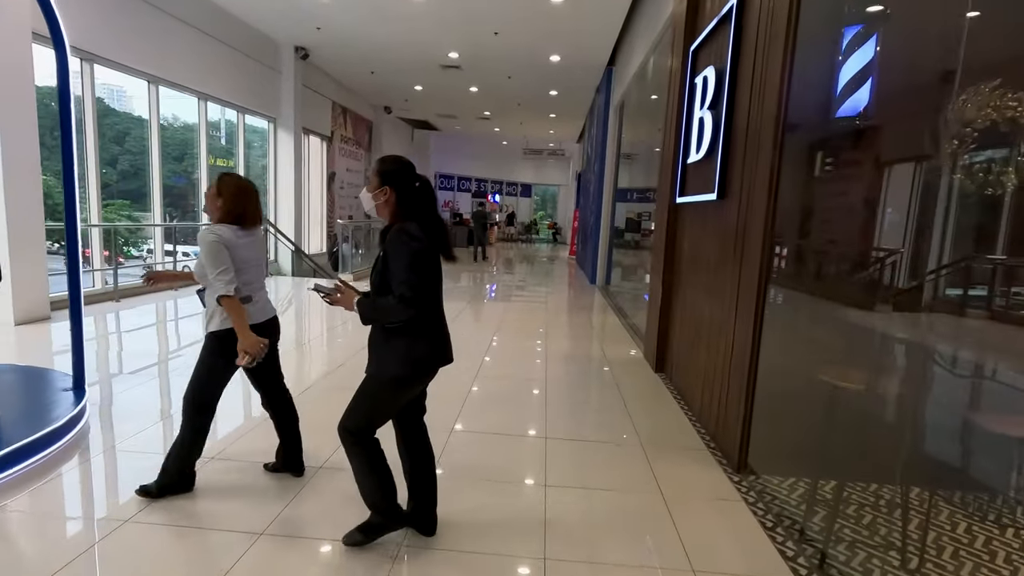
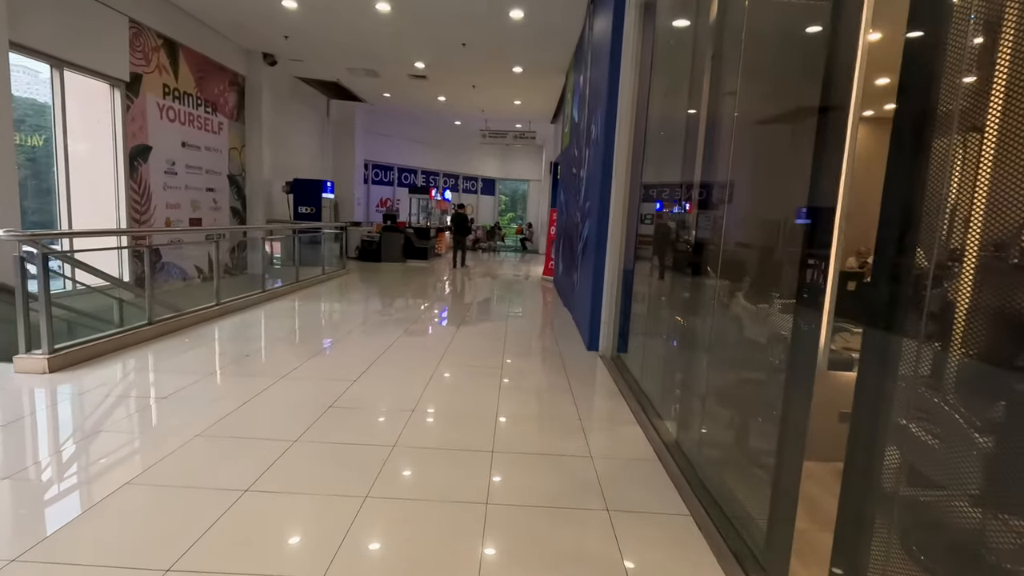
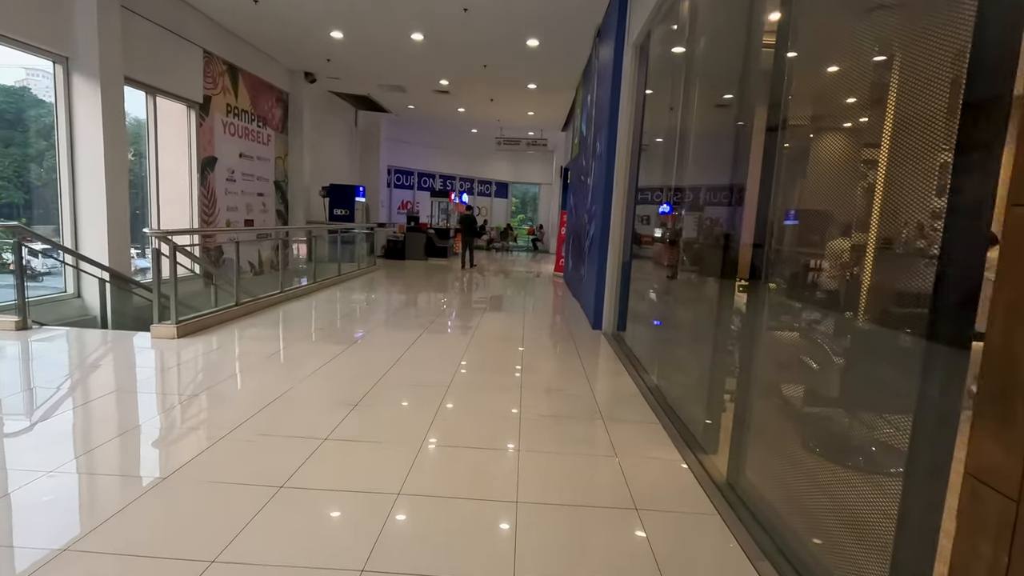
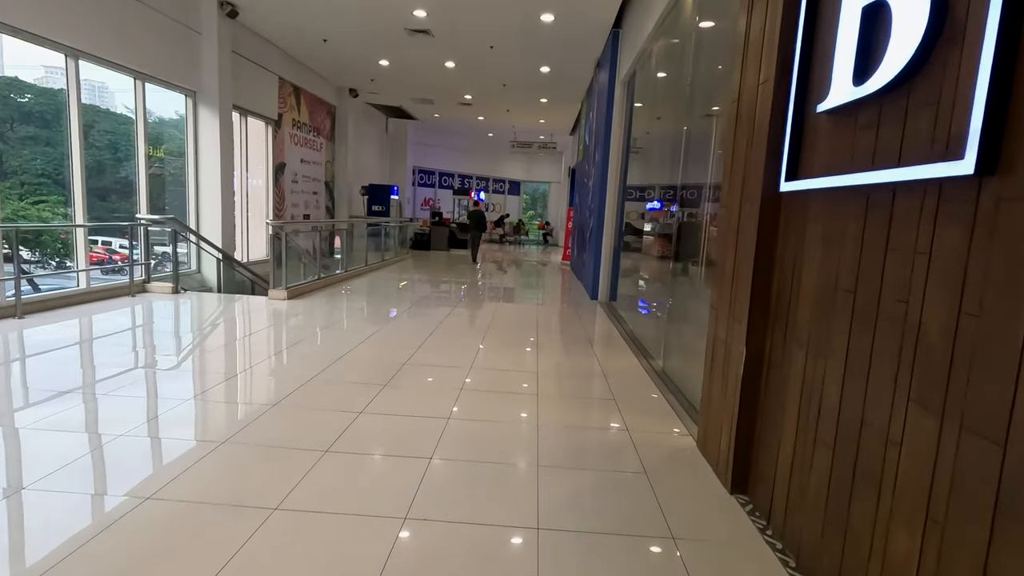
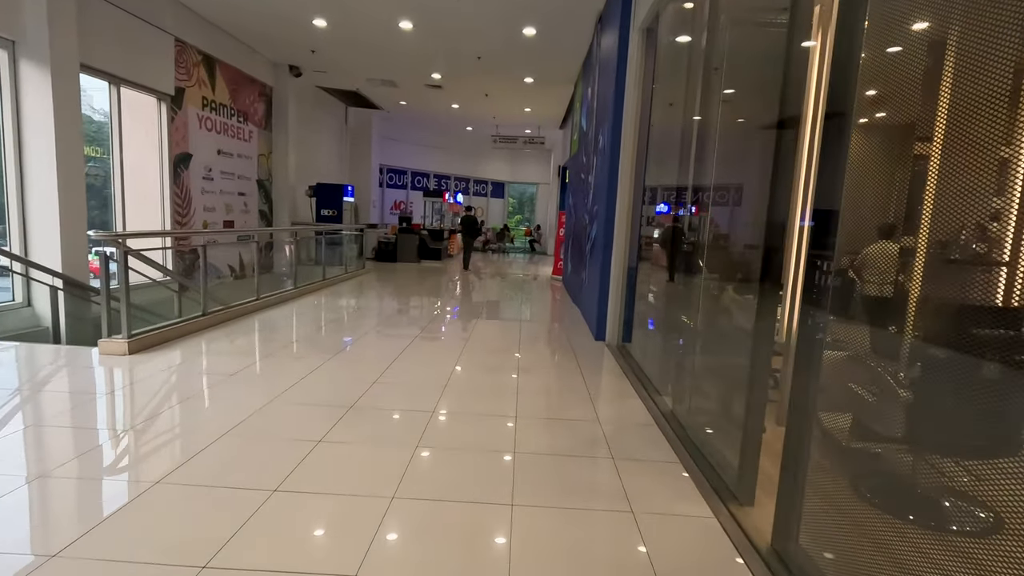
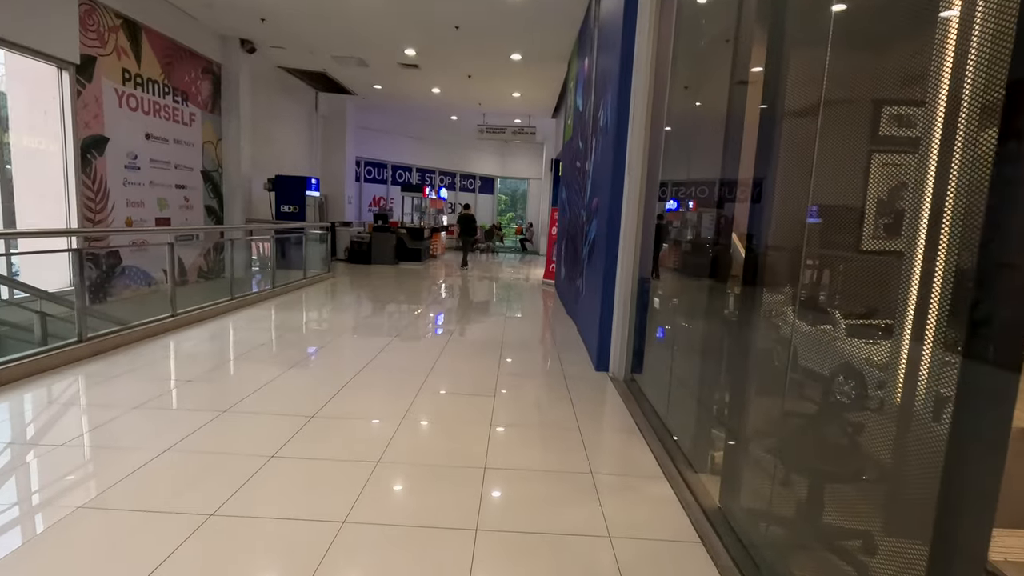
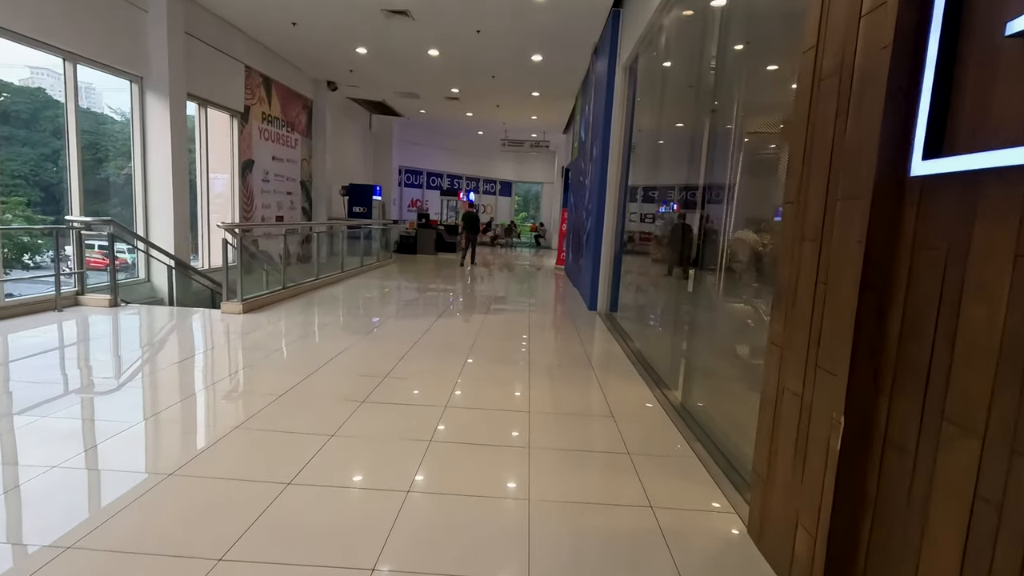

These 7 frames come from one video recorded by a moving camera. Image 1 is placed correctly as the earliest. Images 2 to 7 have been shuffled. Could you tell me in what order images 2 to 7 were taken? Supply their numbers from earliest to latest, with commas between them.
4, 7, 3, 5, 2, 6
